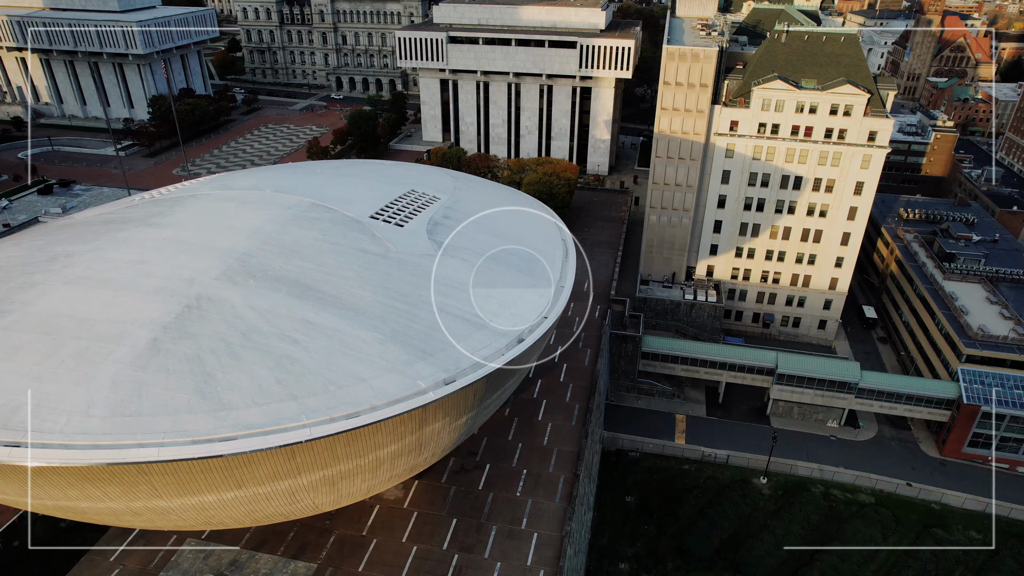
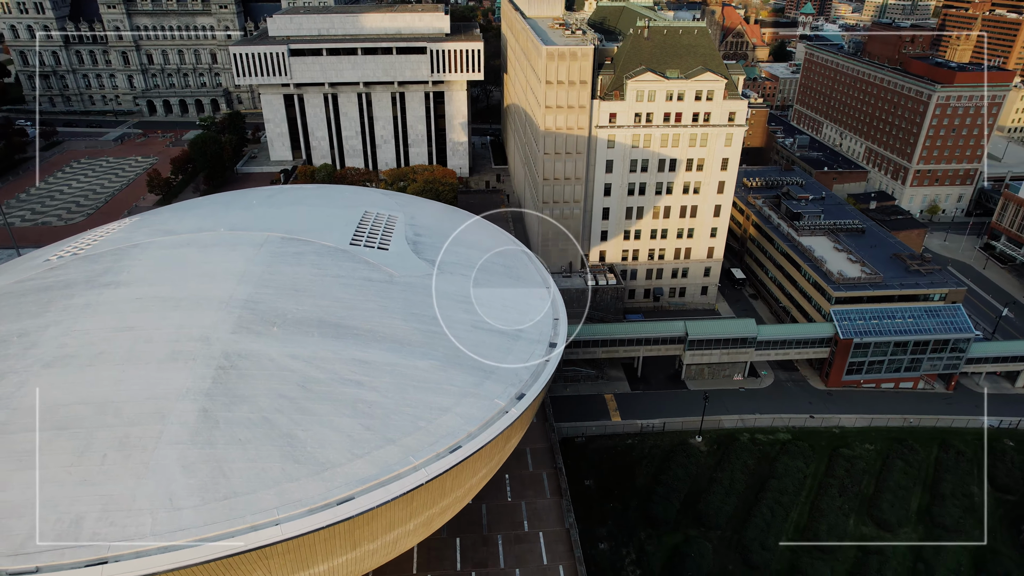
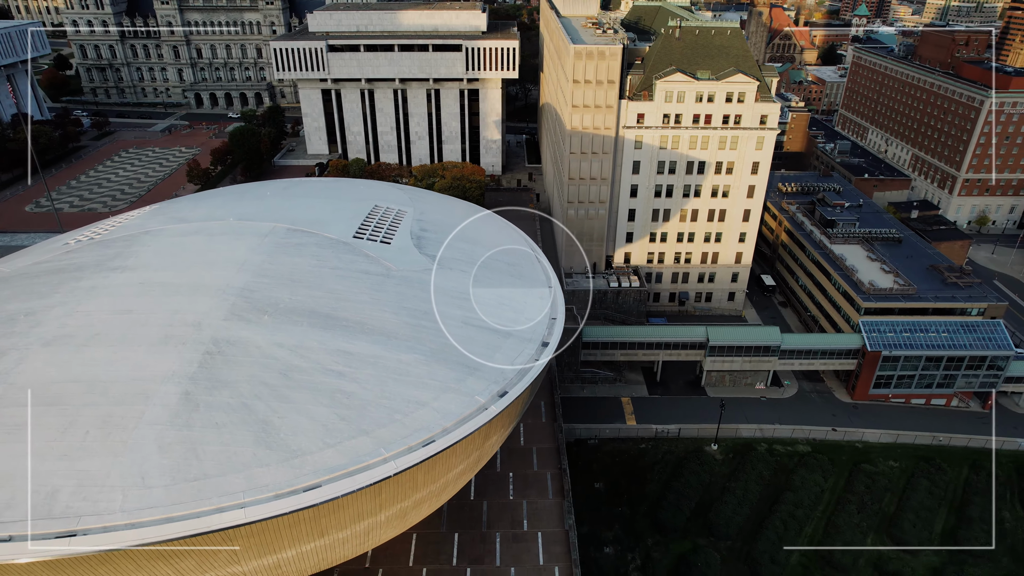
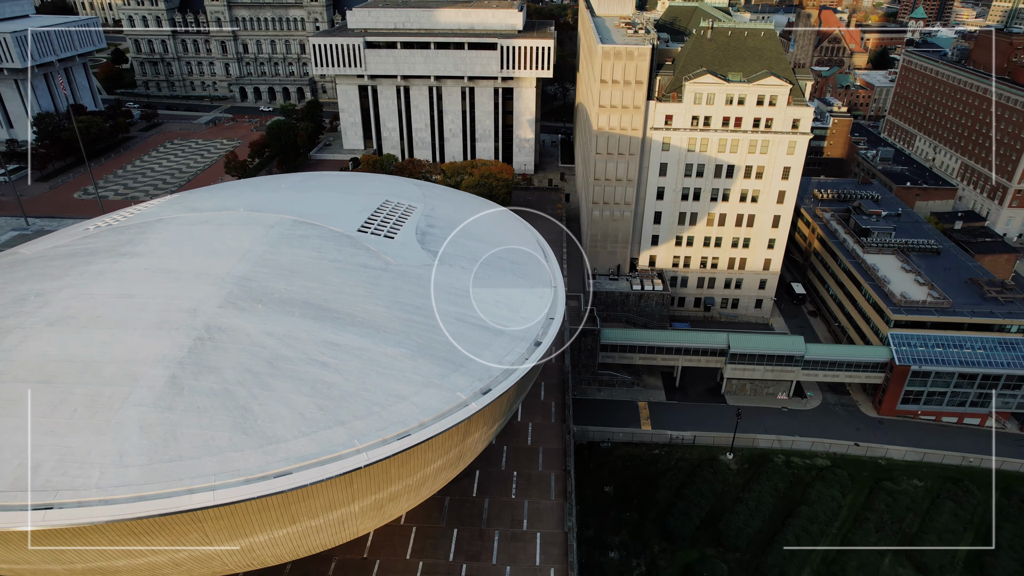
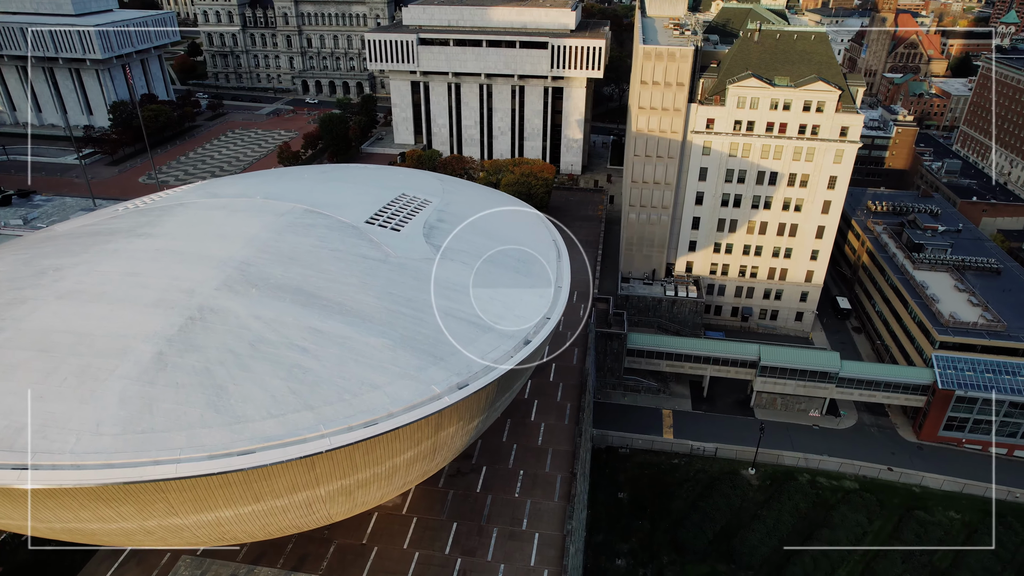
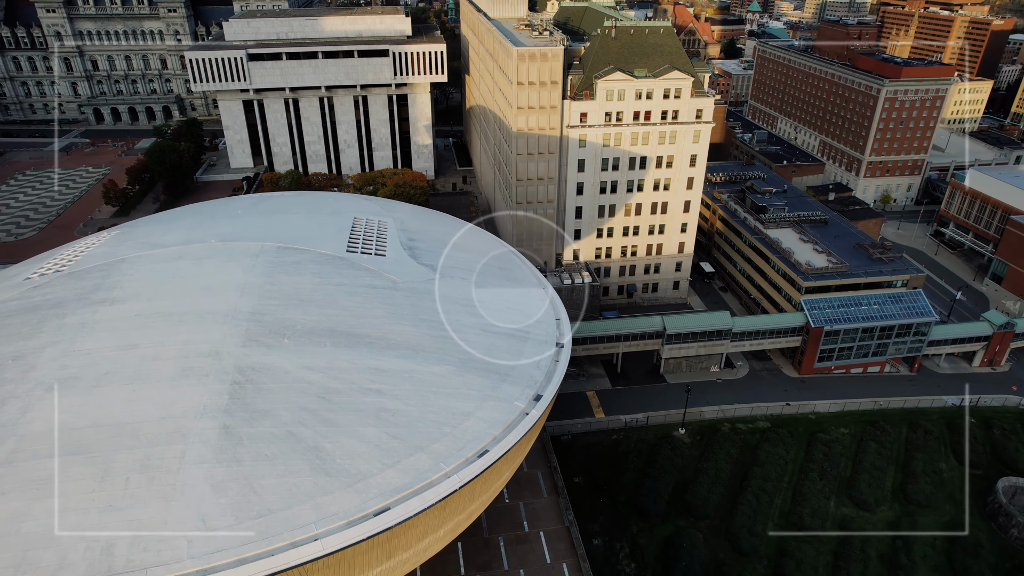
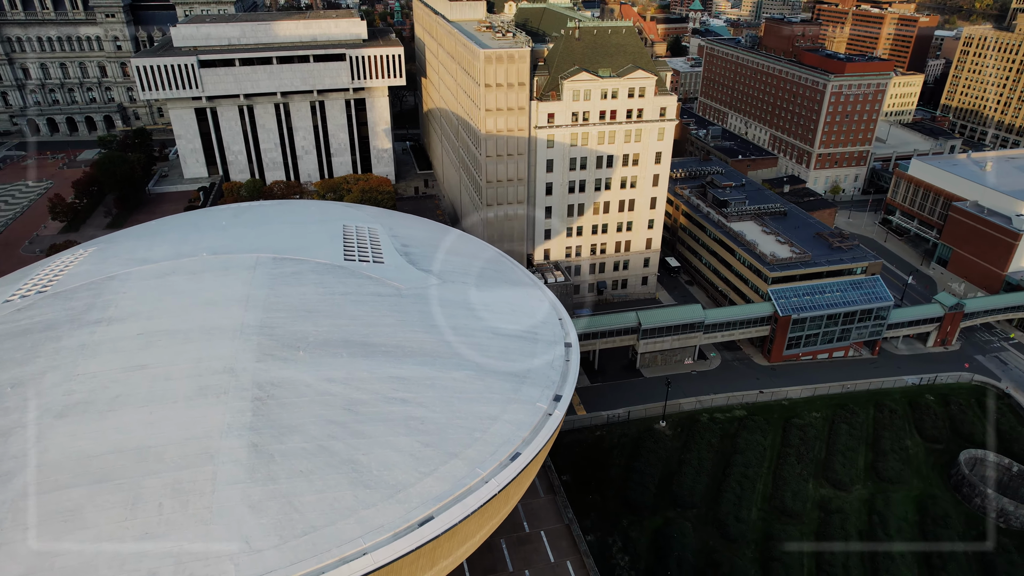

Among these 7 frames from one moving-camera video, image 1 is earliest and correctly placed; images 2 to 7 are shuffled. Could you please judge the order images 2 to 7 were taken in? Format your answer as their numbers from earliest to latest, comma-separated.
5, 4, 3, 2, 6, 7
